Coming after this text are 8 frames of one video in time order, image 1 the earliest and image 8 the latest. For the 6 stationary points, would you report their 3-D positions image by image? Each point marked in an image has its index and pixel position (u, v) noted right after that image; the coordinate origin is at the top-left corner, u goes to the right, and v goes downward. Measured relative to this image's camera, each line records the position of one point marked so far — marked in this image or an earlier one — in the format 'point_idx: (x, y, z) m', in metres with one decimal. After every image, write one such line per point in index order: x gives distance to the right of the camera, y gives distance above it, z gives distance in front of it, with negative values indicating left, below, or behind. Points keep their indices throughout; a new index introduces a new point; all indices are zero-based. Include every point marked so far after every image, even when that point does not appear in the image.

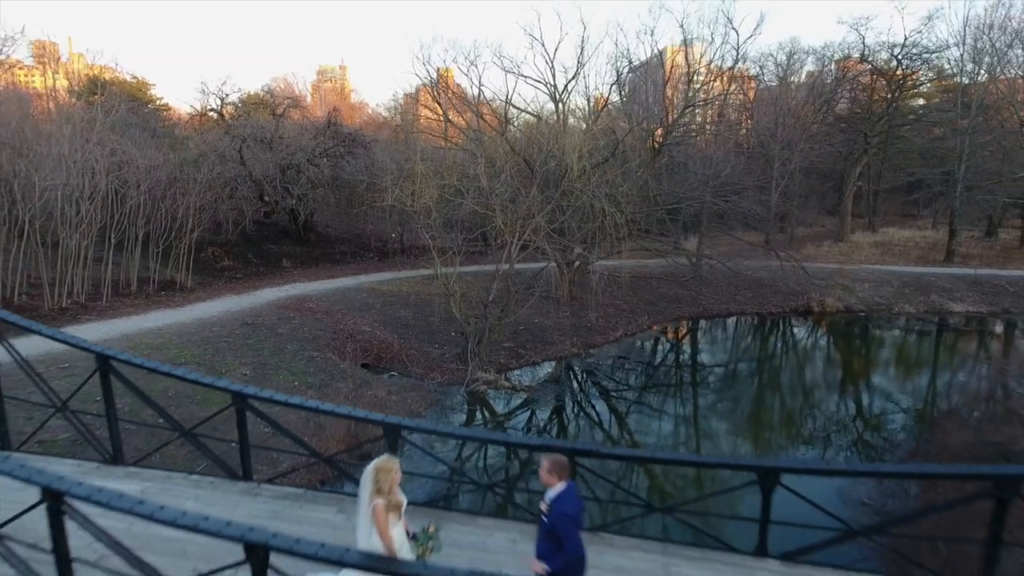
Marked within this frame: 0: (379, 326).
0: (-2.4, -0.8, +12.5) m
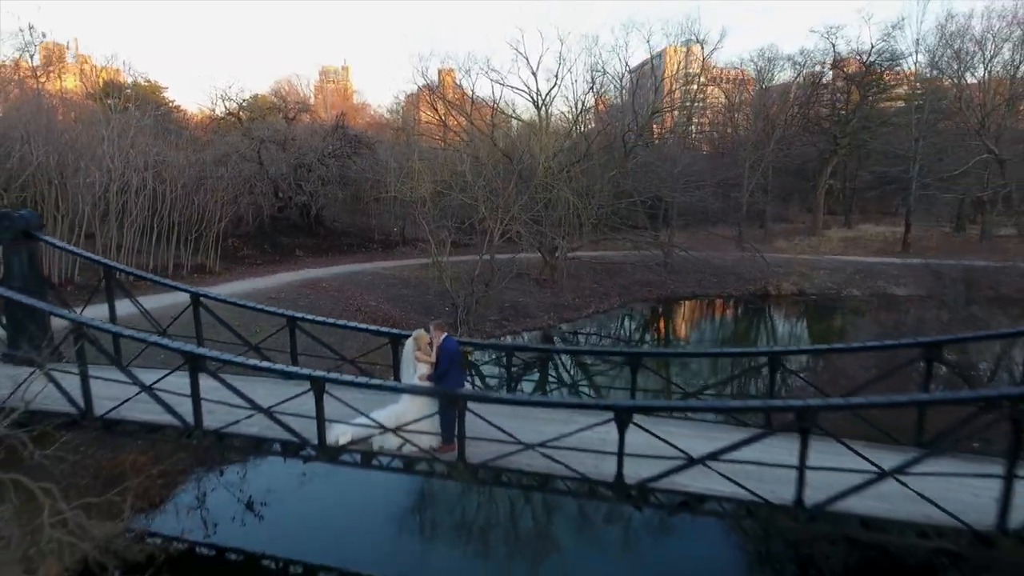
0: (-2.7, -0.4, +14.4) m
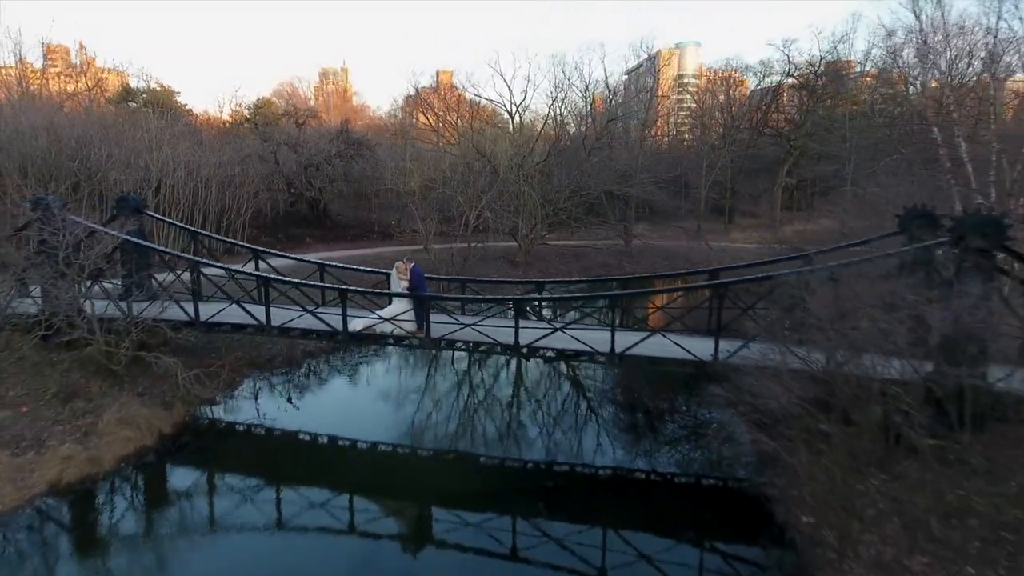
0: (-3.4, +0.2, +17.5) m
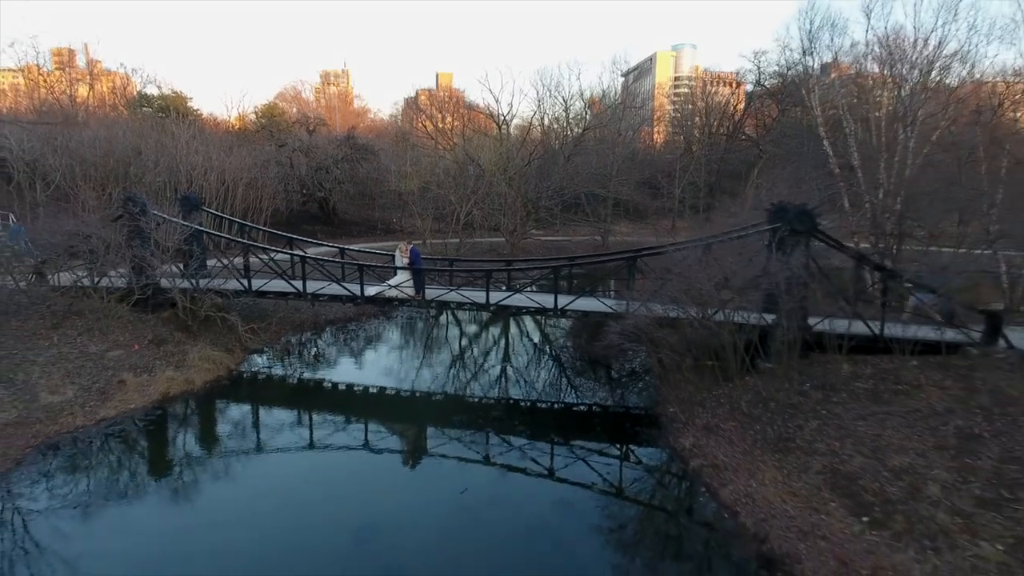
0: (-3.8, +0.6, +20.2) m
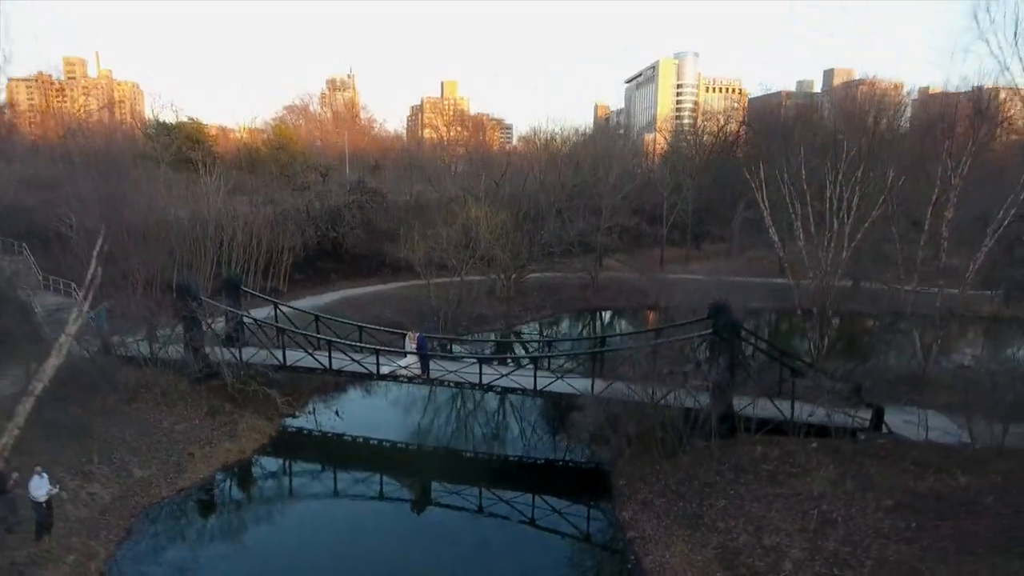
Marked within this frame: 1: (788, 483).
0: (-4.0, -0.9, +22.4) m
1: (+4.1, -2.9, +9.3) m
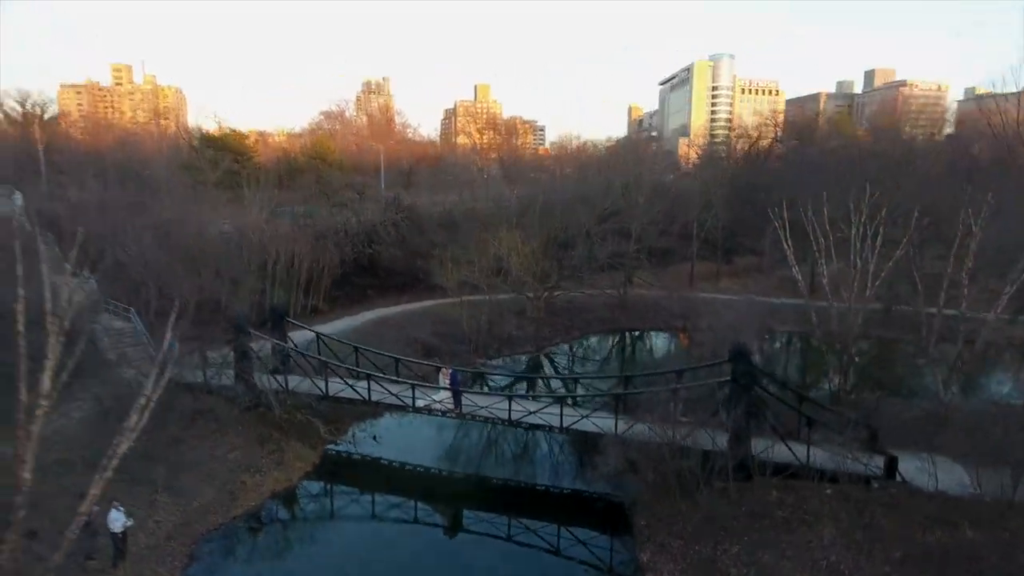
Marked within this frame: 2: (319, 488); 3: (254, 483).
0: (-2.9, -1.7, +23.3) m
1: (+4.5, -3.8, +9.8) m
2: (-4.1, -4.2, +13.4) m
3: (-5.0, -3.8, +12.3) m
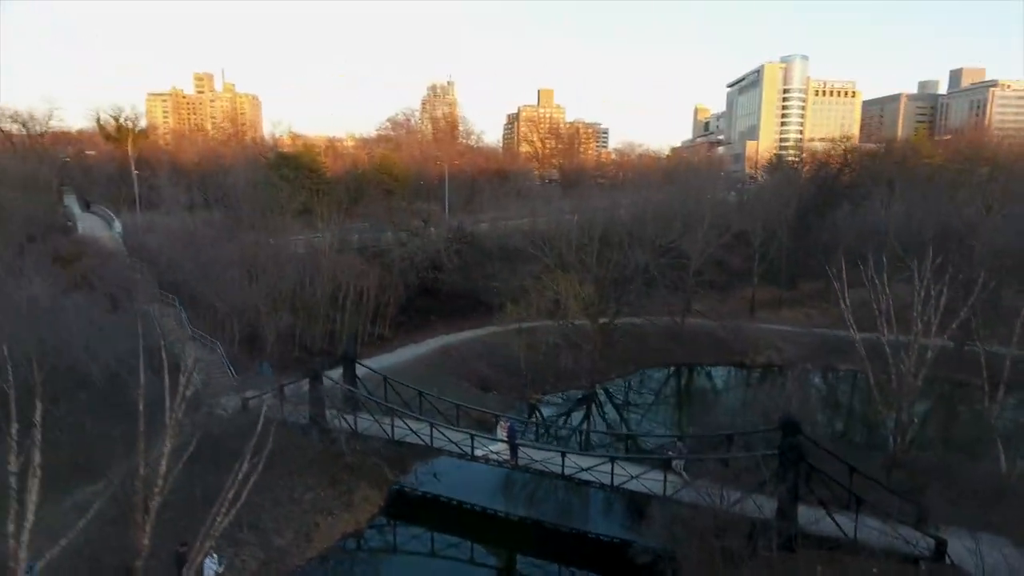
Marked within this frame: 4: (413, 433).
0: (-0.8, -2.9, +24.2) m
1: (+5.2, -5.2, +10.1) m
2: (-2.9, -5.5, +14.4) m
3: (-3.9, -5.0, +13.4) m
4: (-2.3, -3.4, +15.0) m
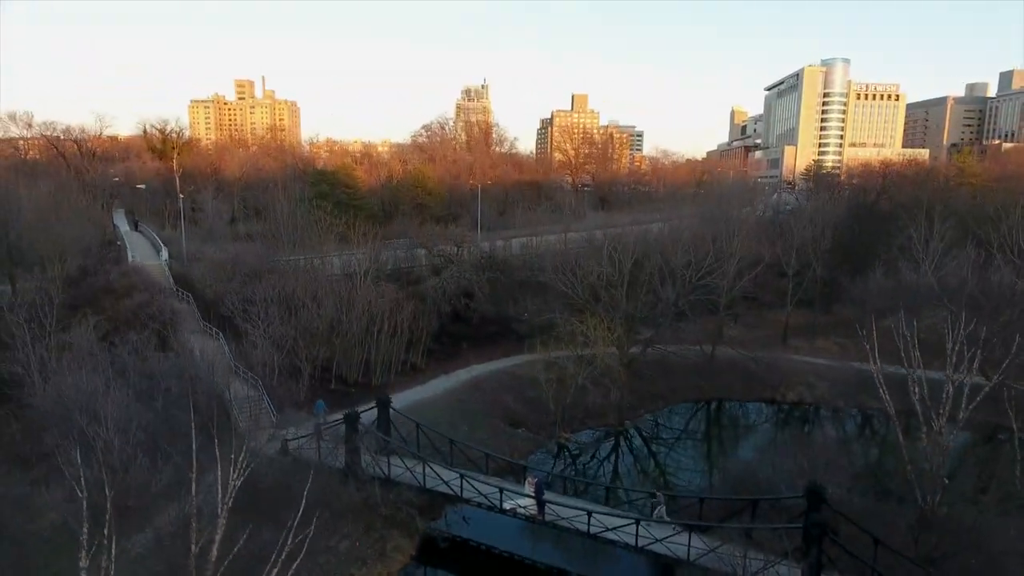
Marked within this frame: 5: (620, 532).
0: (+0.4, -4.3, +24.6) m
1: (+5.6, -6.6, +10.2) m
2: (-2.3, -6.8, +15.0) m
3: (-3.4, -6.3, +14.0) m
4: (-1.7, -4.7, +15.5) m
5: (+2.4, -5.3, +14.0) m
